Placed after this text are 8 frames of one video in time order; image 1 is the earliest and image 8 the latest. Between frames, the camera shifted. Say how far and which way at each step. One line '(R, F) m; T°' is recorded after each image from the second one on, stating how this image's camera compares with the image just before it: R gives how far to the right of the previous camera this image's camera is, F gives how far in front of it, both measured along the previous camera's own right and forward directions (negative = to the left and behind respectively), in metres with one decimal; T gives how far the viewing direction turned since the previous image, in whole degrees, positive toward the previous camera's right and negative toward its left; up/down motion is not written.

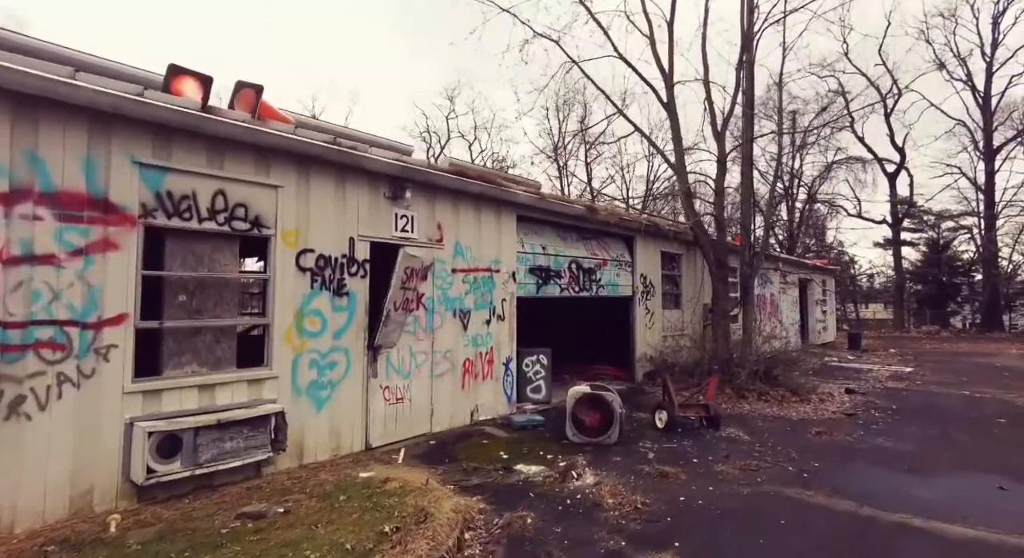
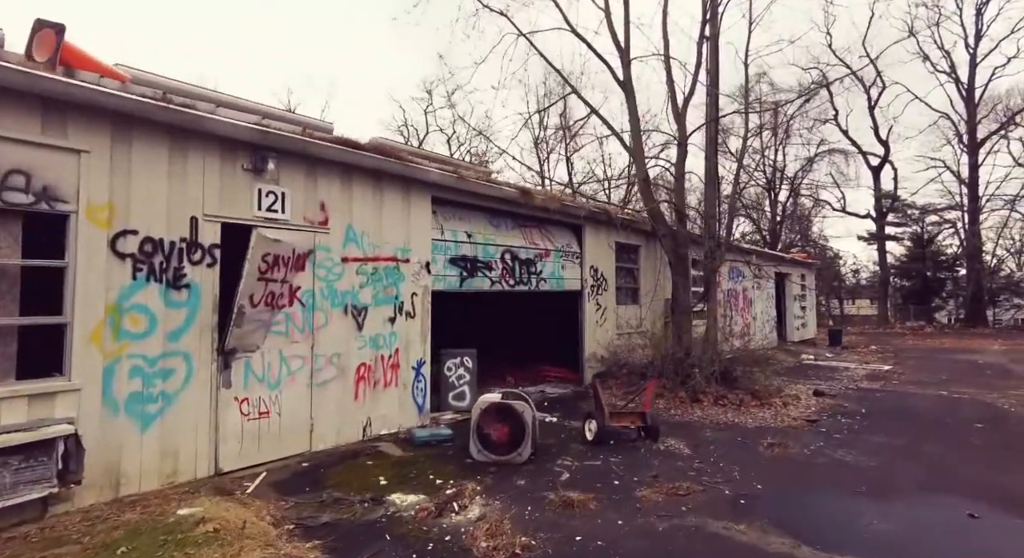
(+1.0, +0.9) m; +1°
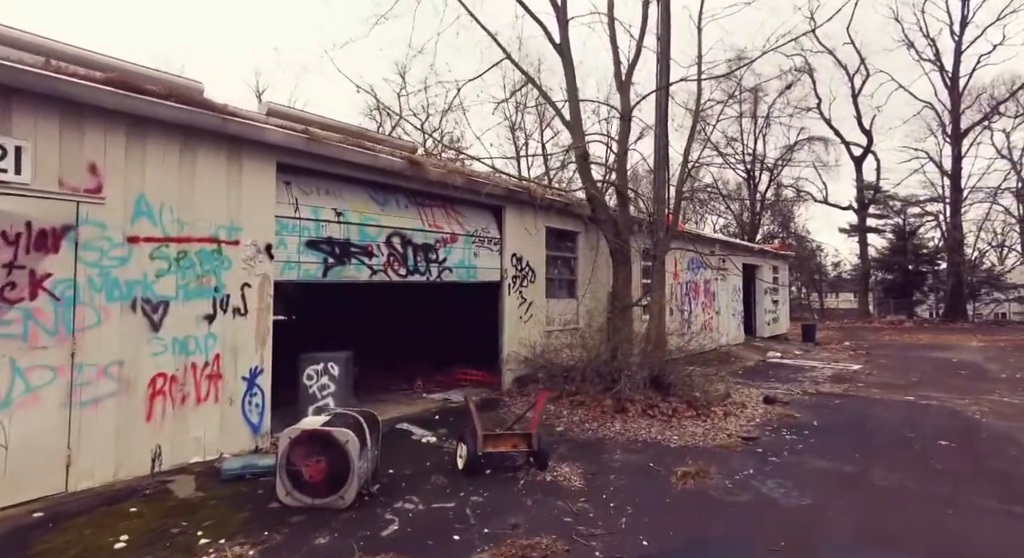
(+1.4, +1.2) m; +1°
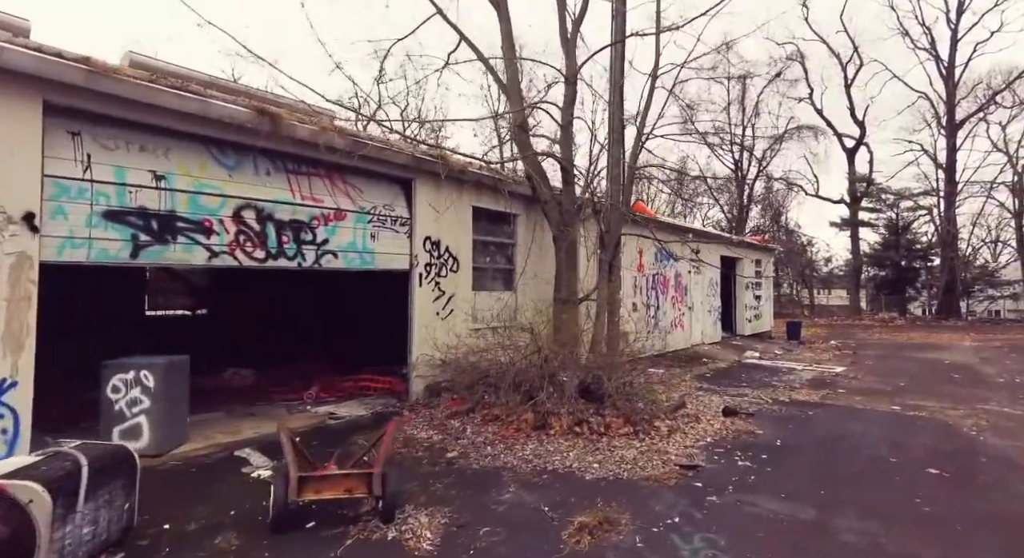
(+1.2, +1.3) m; 0°
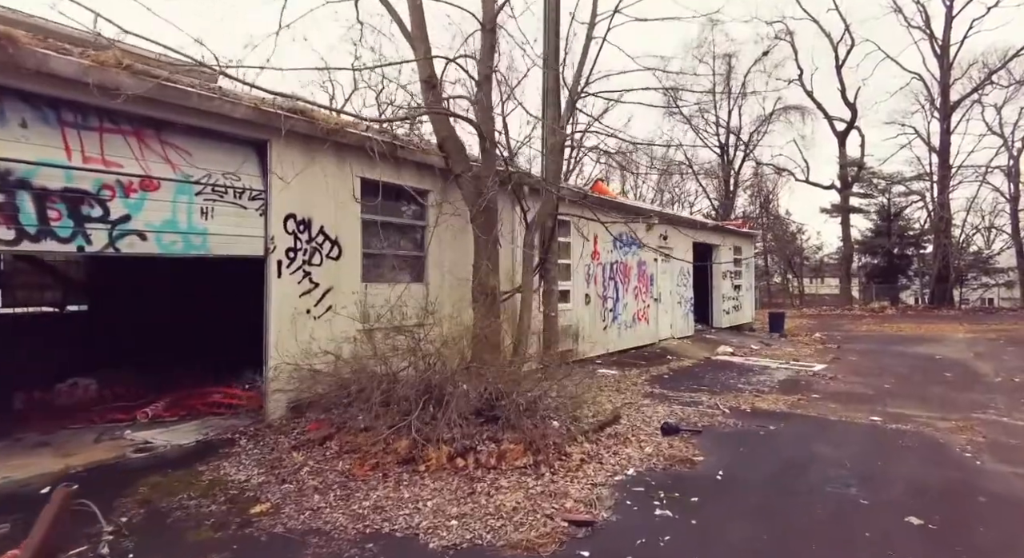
(+1.2, +1.4) m; 0°
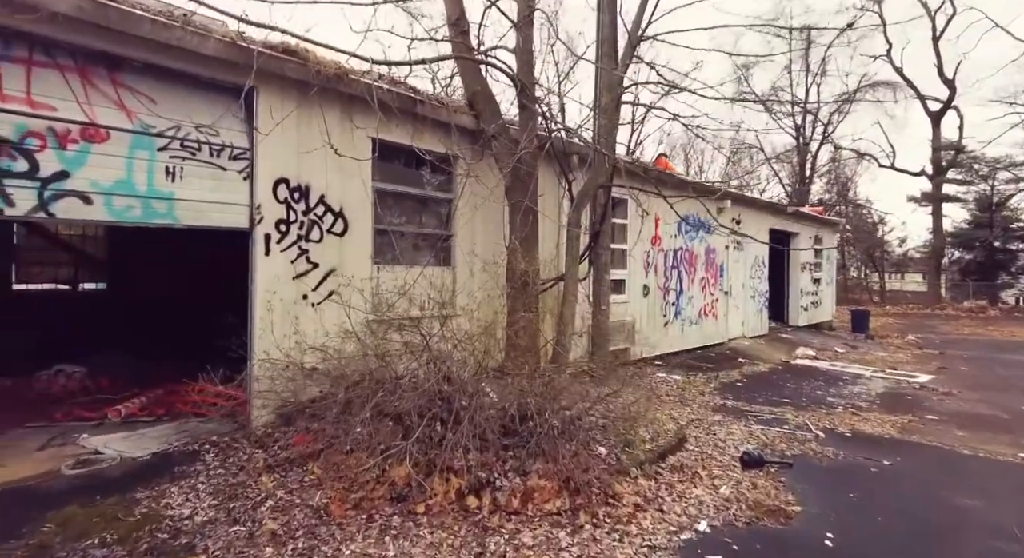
(+0.1, +1.2) m; -6°
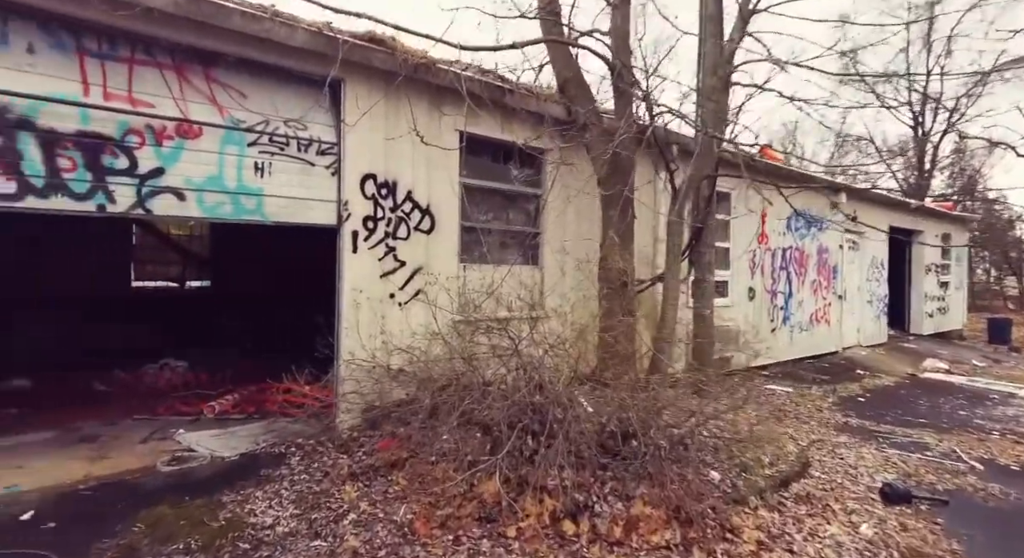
(-0.2, +0.4) m; -9°
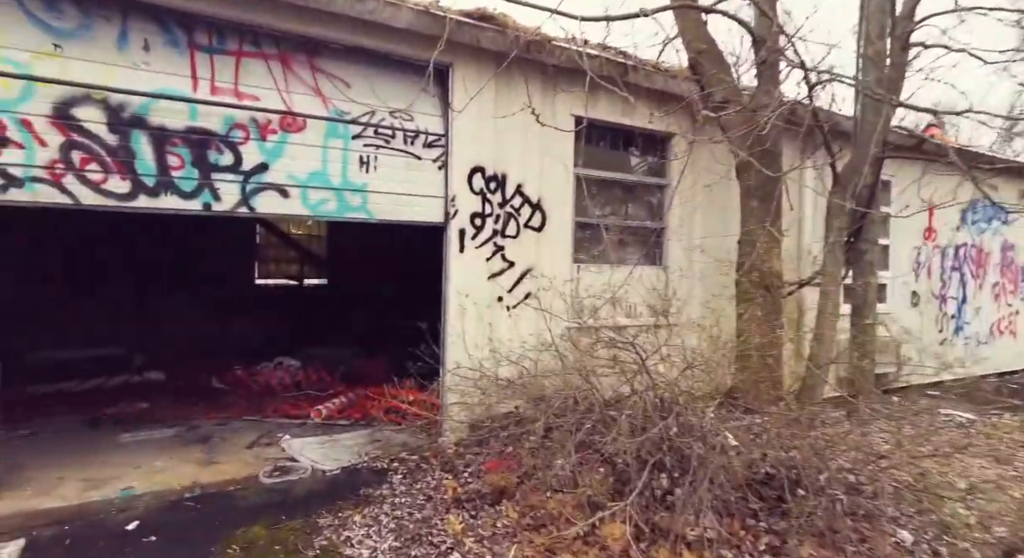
(-0.2, +0.5) m; -11°
